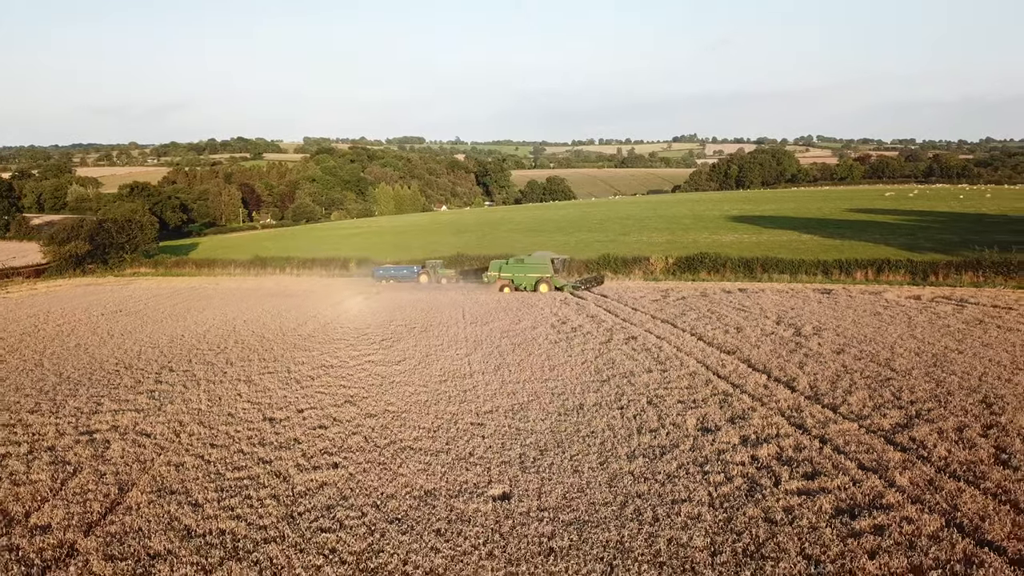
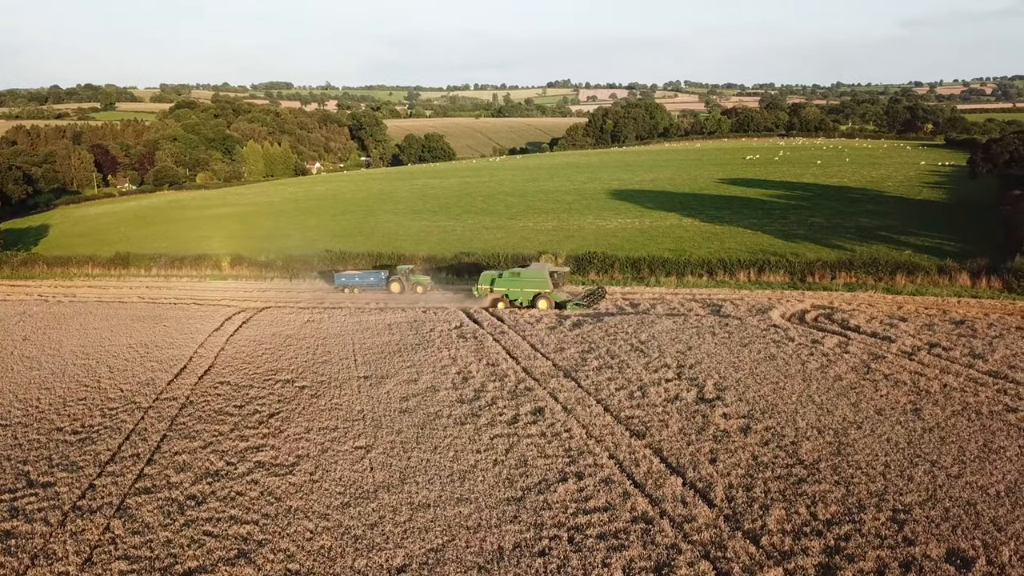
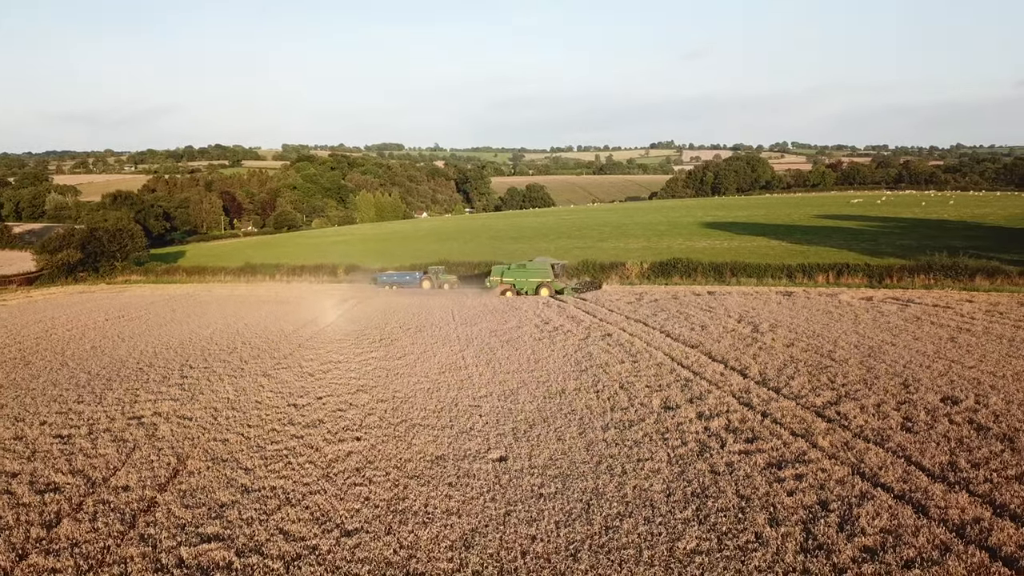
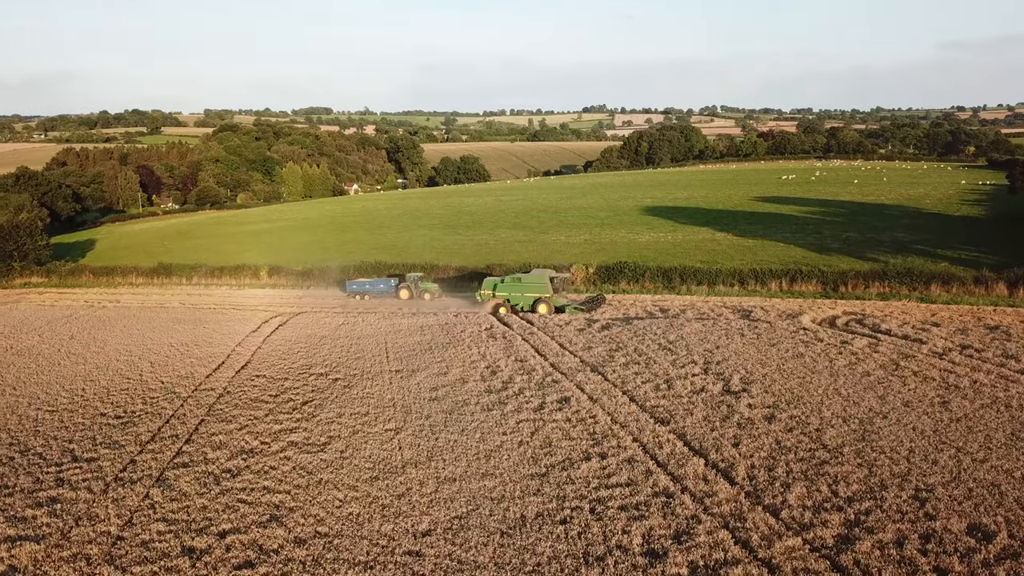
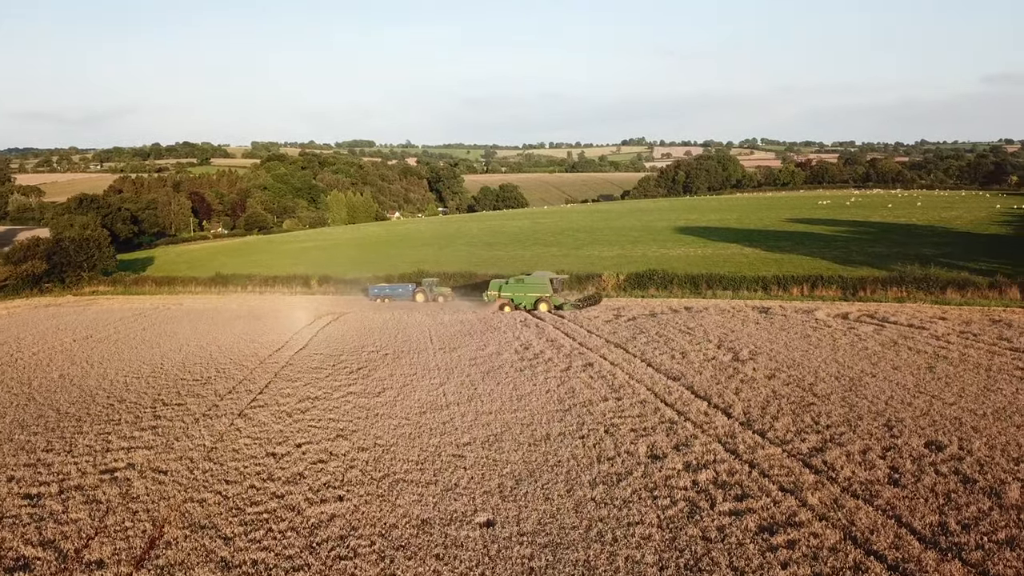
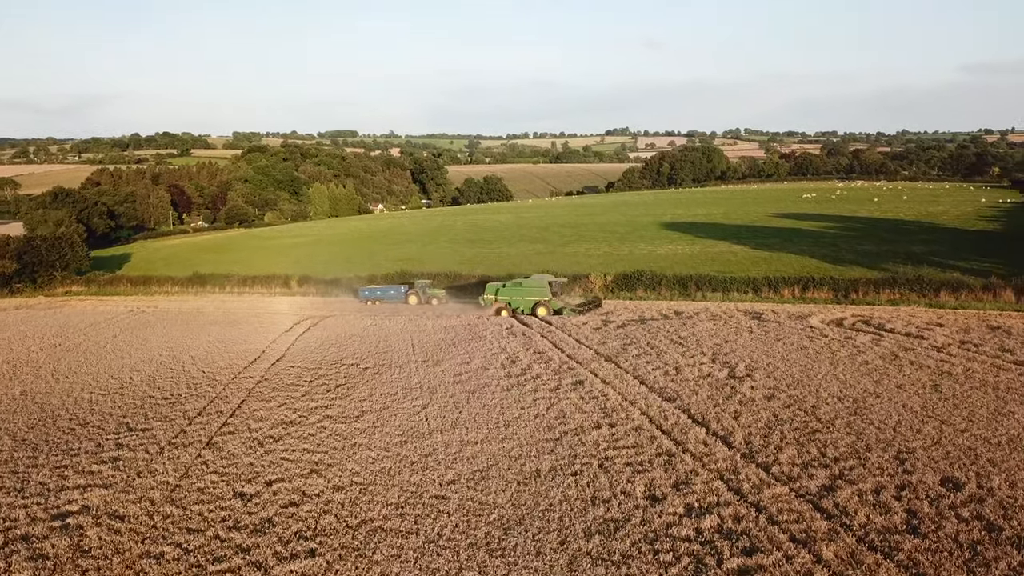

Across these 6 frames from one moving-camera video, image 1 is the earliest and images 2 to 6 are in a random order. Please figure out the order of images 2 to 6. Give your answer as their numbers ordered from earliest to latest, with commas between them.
3, 5, 6, 4, 2
